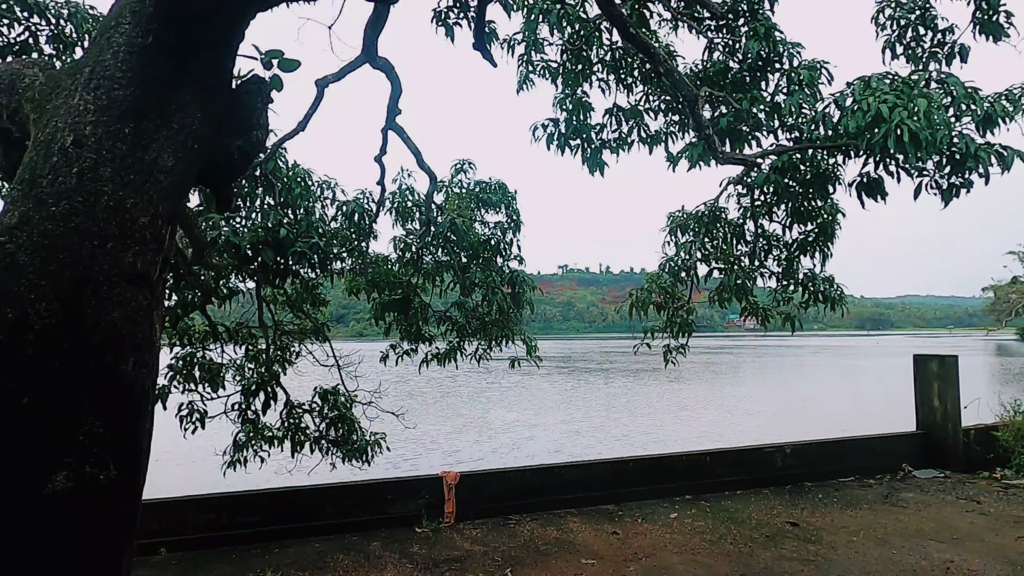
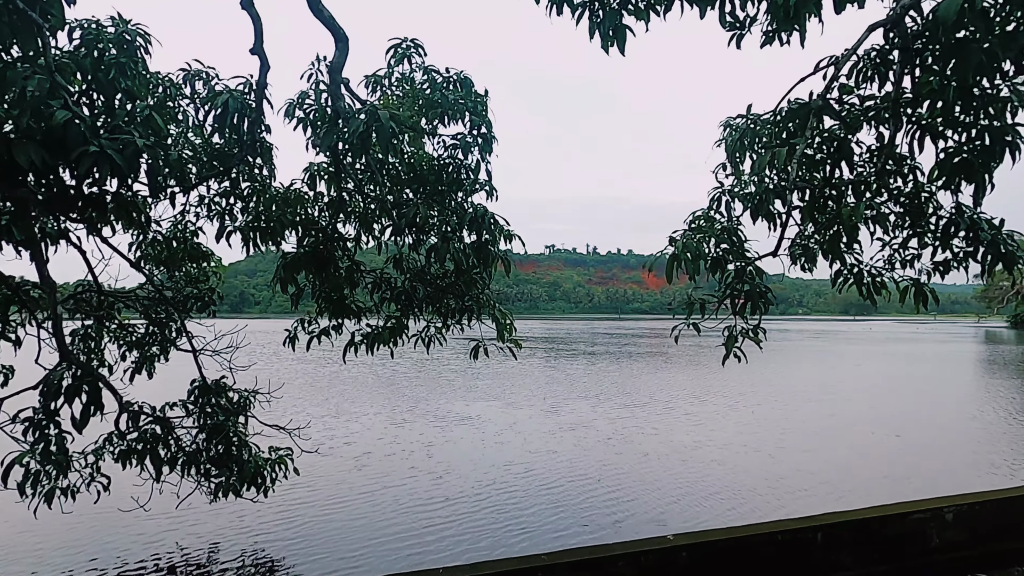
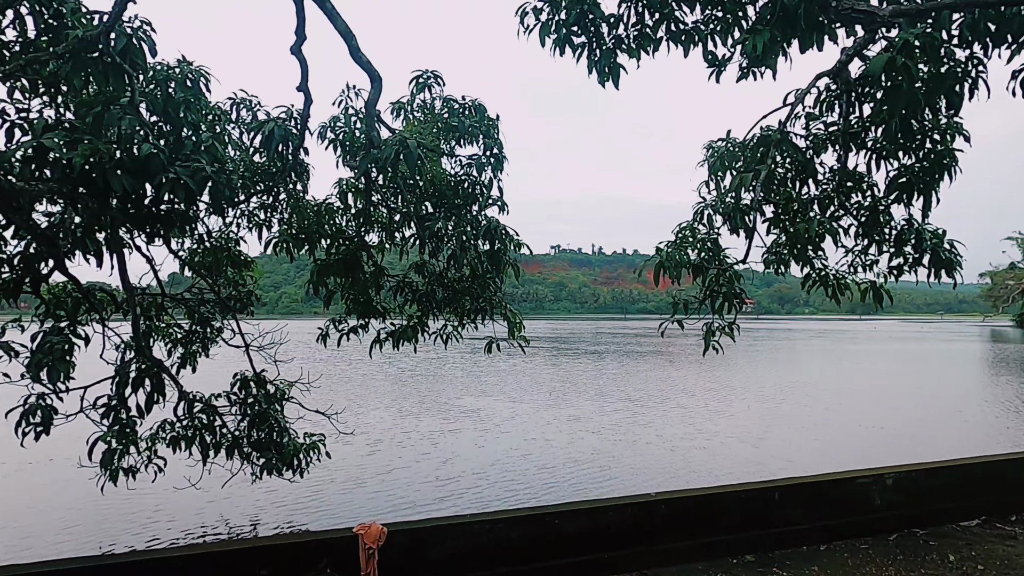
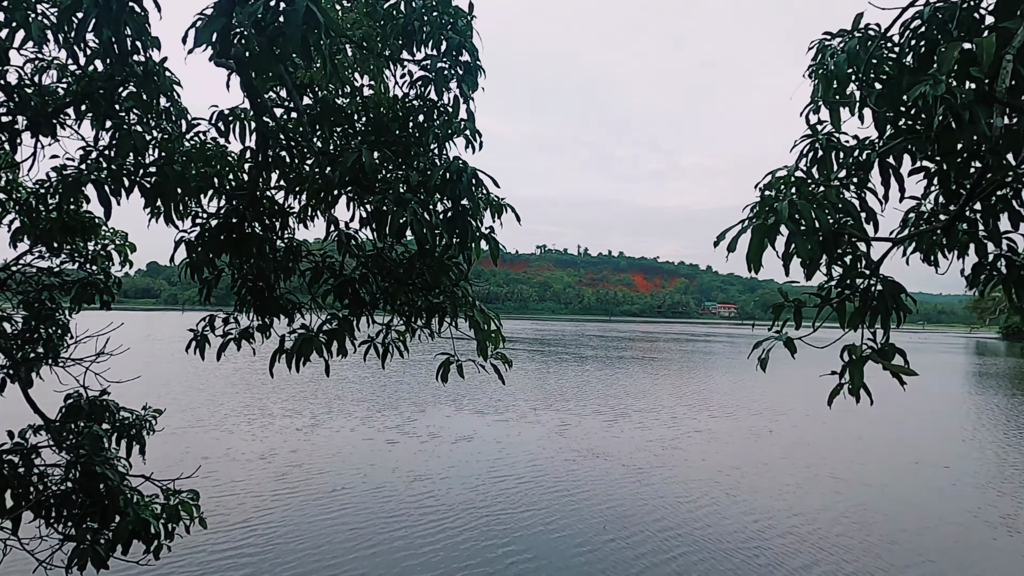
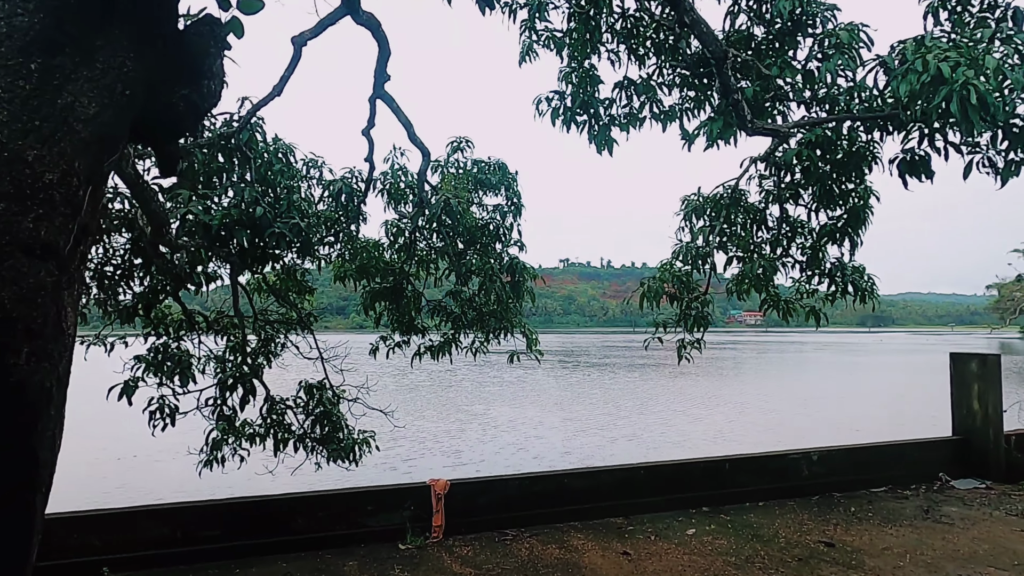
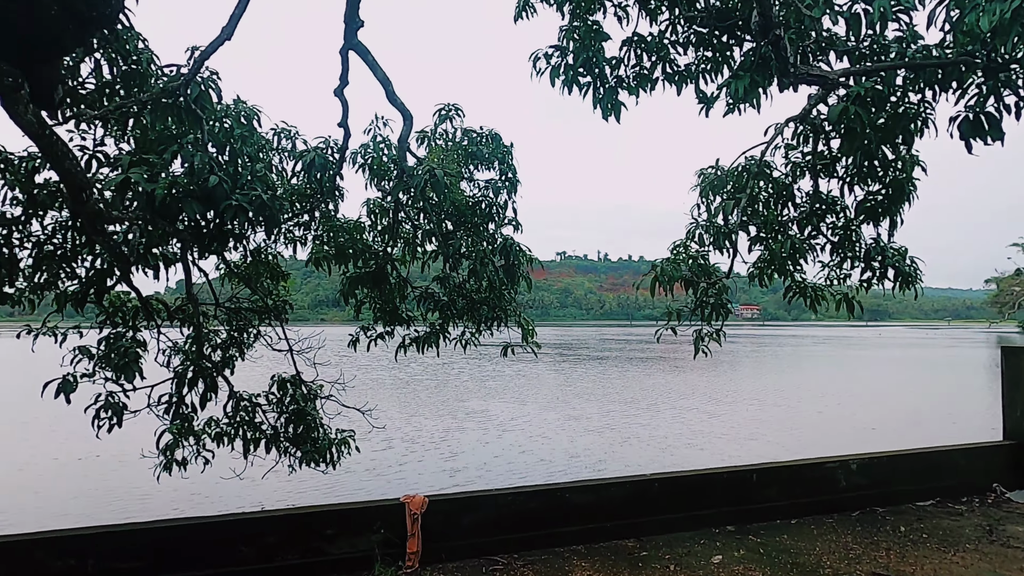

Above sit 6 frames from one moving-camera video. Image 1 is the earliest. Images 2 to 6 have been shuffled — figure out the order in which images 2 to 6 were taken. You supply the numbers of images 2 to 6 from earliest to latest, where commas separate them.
5, 6, 3, 2, 4
